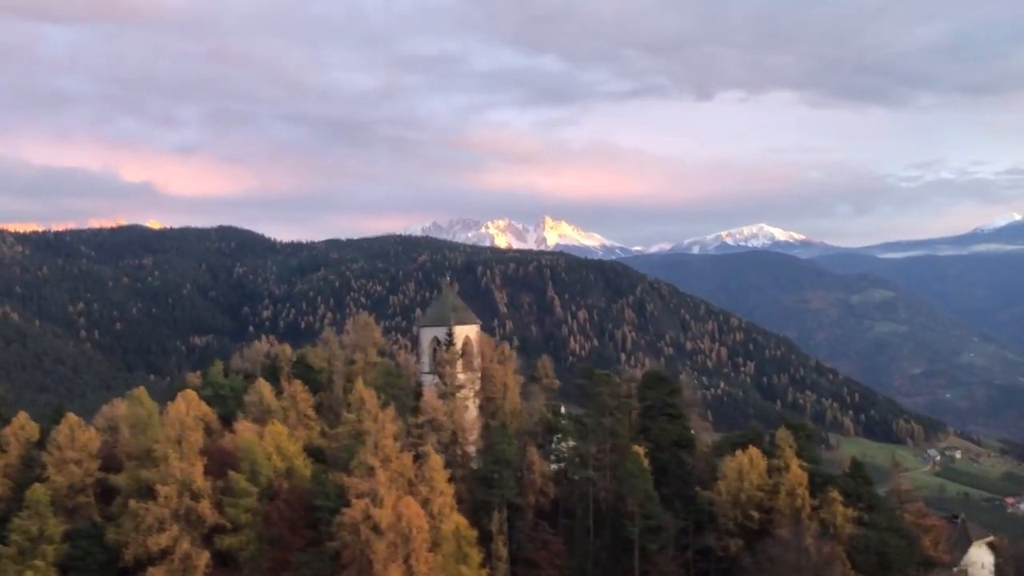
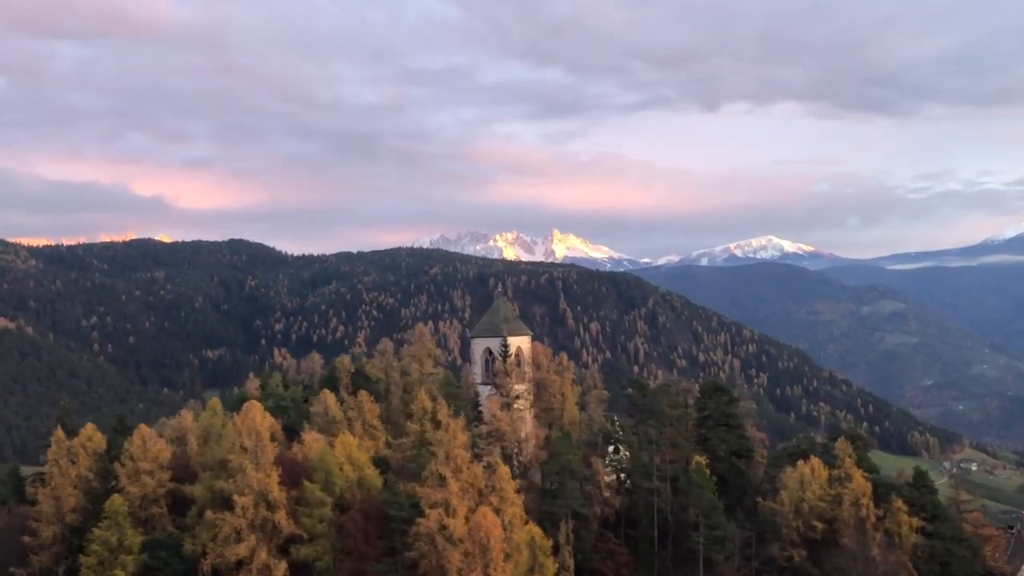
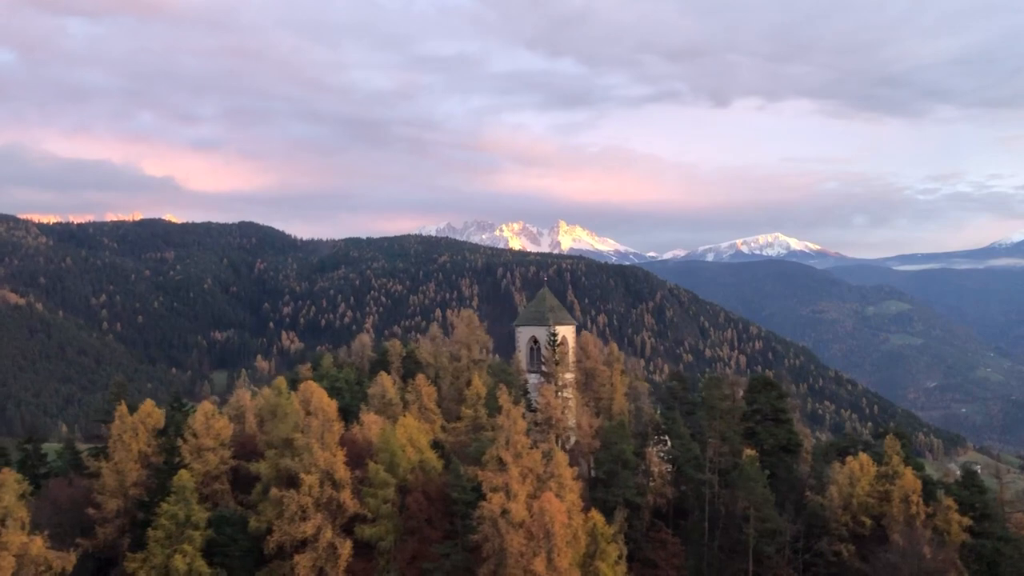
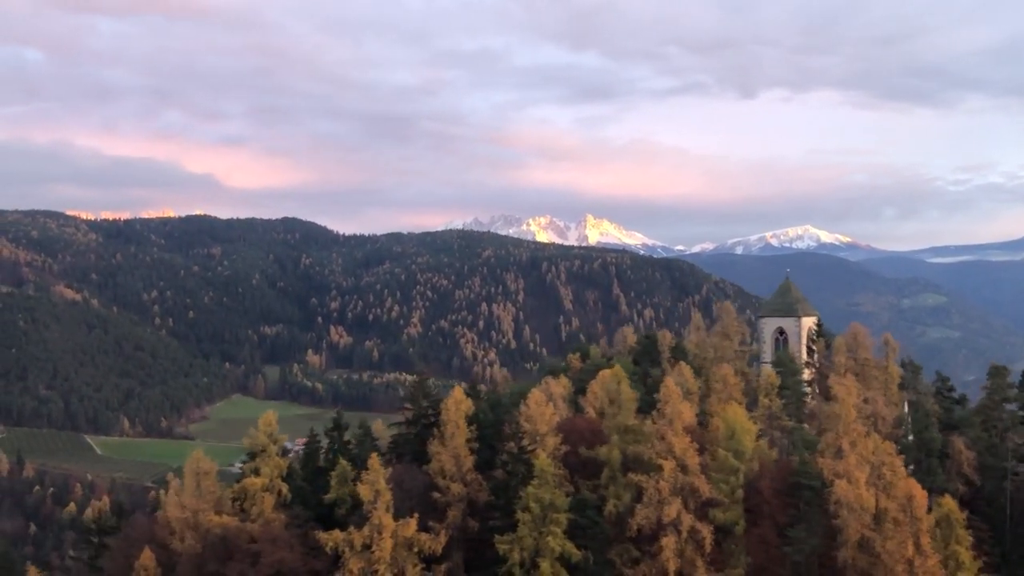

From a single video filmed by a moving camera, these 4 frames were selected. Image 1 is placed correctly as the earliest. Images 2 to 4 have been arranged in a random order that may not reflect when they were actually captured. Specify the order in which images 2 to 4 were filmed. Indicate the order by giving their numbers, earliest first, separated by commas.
2, 3, 4
